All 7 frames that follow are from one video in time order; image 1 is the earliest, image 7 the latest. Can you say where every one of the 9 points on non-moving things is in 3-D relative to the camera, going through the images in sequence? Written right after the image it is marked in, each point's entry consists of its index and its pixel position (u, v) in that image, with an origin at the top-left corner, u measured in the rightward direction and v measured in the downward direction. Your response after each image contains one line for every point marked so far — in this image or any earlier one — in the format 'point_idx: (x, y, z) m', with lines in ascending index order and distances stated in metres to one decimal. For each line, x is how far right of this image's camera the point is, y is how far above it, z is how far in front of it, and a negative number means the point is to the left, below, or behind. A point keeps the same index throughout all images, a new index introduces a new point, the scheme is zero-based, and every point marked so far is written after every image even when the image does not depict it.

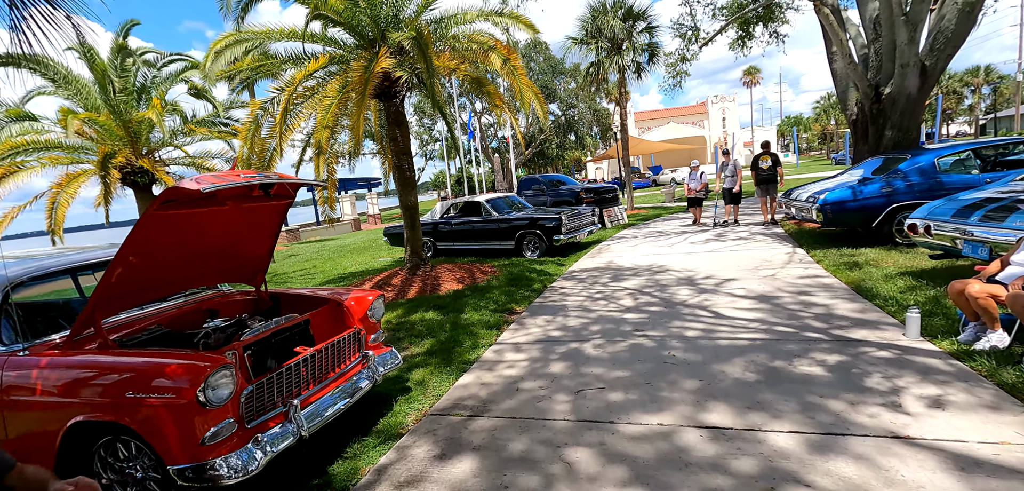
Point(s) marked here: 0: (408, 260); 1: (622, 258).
0: (-2.0, -0.3, +9.8) m
1: (+2.0, -0.3, +9.6) m
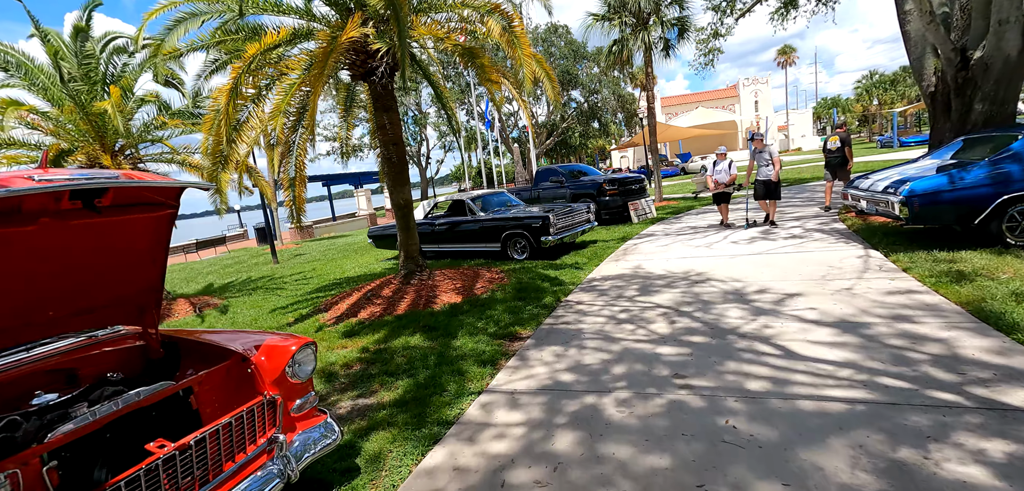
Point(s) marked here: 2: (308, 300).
0: (-1.8, -0.3, +8.5) m
1: (+2.2, -0.3, +8.1) m
2: (-3.6, -1.0, +9.1) m
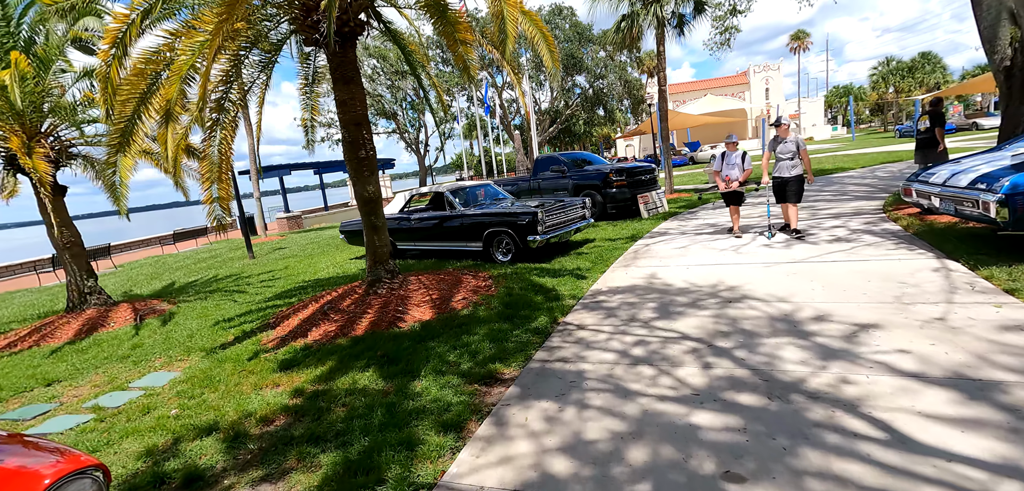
0: (-2.0, -0.3, +7.1) m
1: (+2.0, -0.4, +6.7) m
2: (-3.8, -1.0, +7.7) m
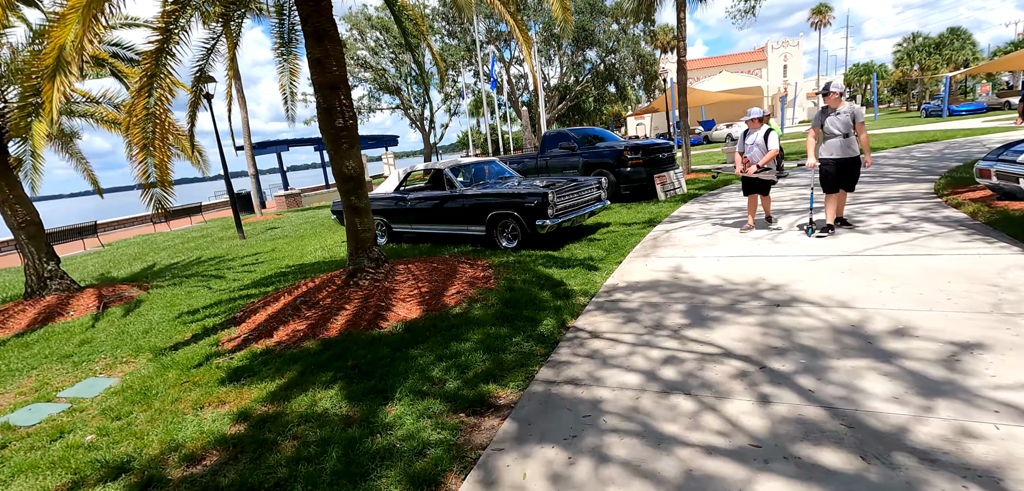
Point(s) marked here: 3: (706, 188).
0: (-2.0, -0.2, +6.2) m
1: (+2.0, -0.2, +5.7) m
2: (-3.7, -0.7, +6.9) m
3: (+4.5, +1.3, +11.9) m
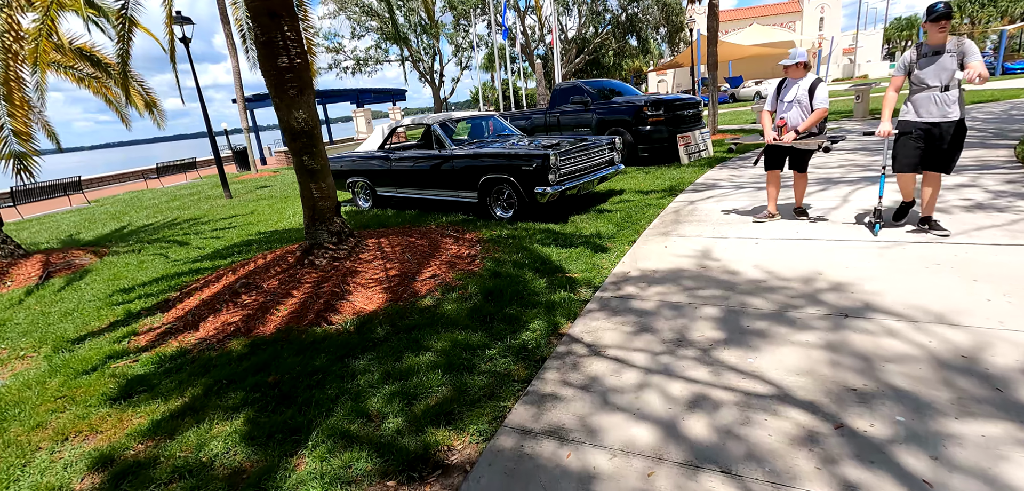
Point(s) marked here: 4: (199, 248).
0: (-2.1, +0.1, +5.1) m
1: (+1.9, 0.0, +4.6) m
2: (-3.8, -0.3, +5.9) m
3: (+4.6, +2.0, +10.6) m
4: (-4.7, 0.0, +7.6) m
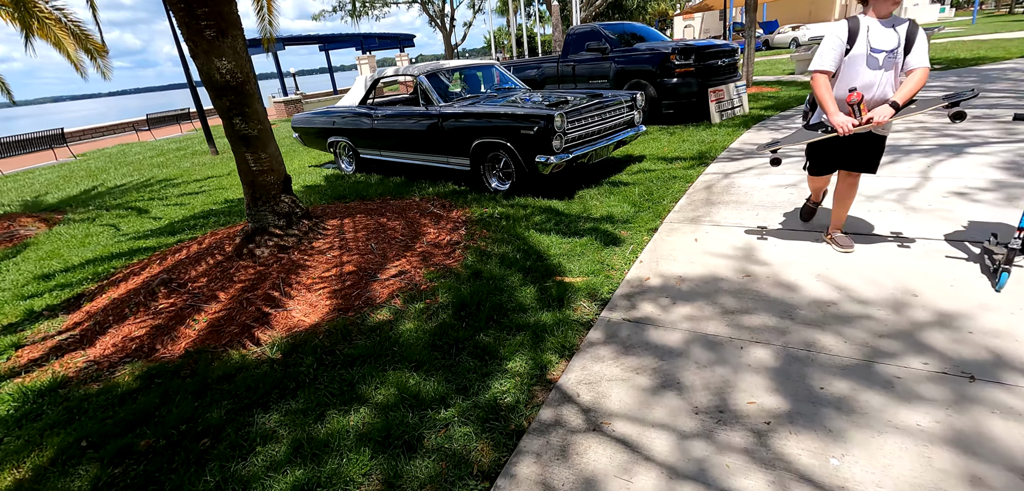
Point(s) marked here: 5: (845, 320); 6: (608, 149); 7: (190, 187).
0: (-2.1, +0.3, +4.1) m
1: (+1.8, 0.0, +3.5) m
2: (-3.9, -0.1, +5.0) m
3: (+4.7, +2.5, +9.2) m
4: (-4.7, +0.4, +6.7) m
5: (+1.7, -0.4, +2.6) m
6: (+1.1, +1.1, +5.7) m
7: (-5.4, +1.0, +8.6) m
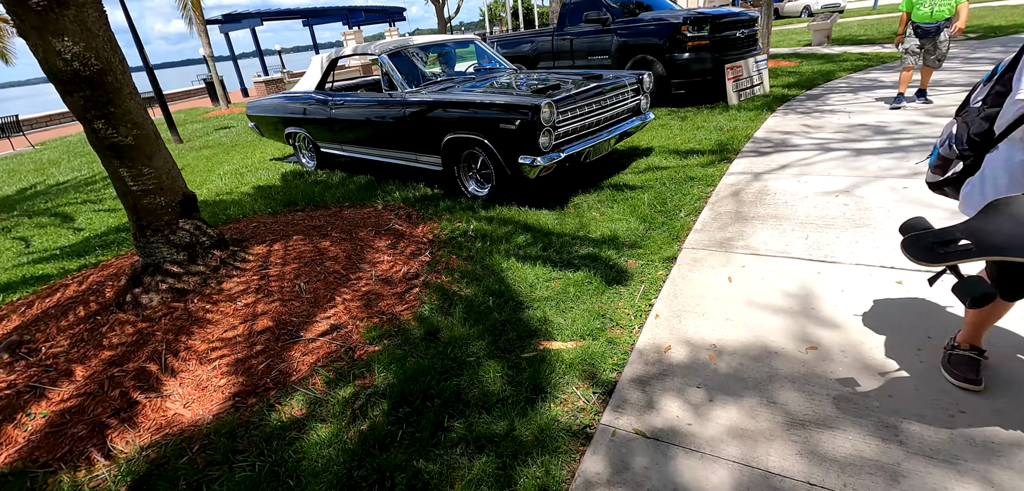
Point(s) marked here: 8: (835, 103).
0: (-2.3, 0.0, +3.1) m
1: (+1.6, -0.3, +2.5) m
2: (-4.1, -0.4, +4.1) m
3: (+4.5, +2.5, +8.1) m
4: (-4.8, +0.2, +5.7) m
5: (+1.6, -0.7, +1.7) m
6: (+0.9, +0.9, +4.7) m
7: (-5.6, +0.9, +7.6) m
8: (+4.2, +1.8, +6.6) m
